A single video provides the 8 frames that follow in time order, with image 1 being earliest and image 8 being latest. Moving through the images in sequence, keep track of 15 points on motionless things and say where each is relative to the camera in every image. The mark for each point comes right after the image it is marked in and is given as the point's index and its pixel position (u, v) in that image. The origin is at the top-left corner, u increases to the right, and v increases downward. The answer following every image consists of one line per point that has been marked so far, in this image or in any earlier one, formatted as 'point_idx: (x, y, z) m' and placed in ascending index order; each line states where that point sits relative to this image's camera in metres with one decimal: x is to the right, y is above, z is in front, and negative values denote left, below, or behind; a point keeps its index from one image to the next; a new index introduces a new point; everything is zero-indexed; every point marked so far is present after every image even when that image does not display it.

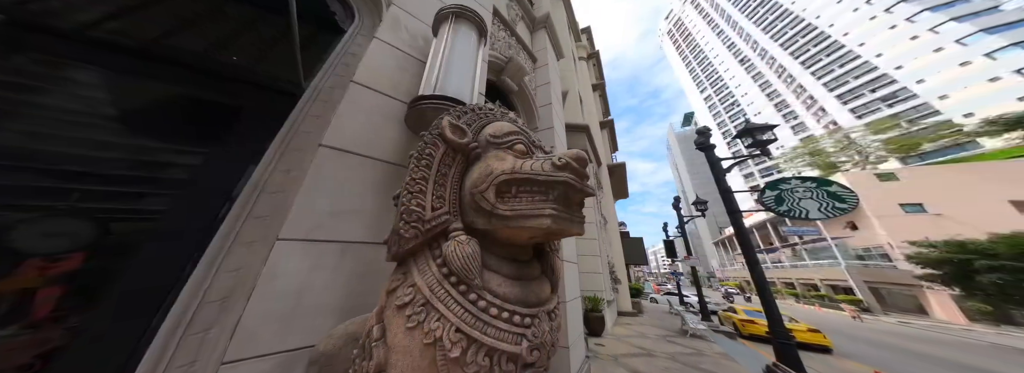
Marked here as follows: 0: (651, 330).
0: (+5.5, -5.6, +8.3) m
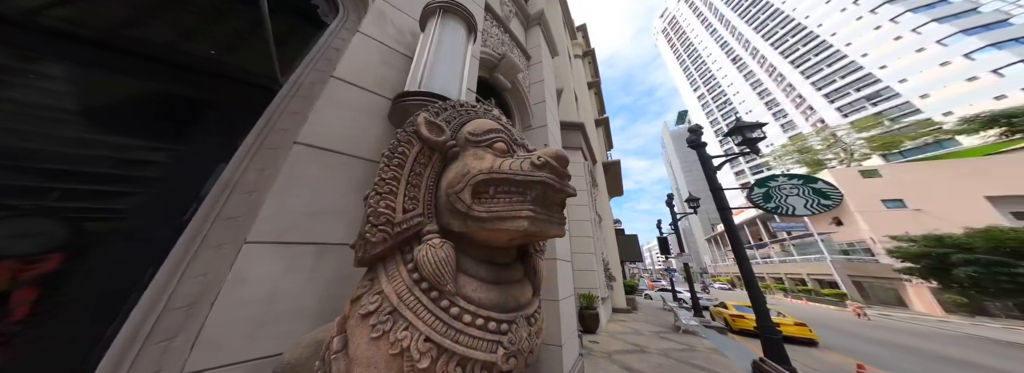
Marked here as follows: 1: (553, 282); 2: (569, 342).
0: (+5.3, -5.5, +8.5) m
1: (+0.6, -1.5, +3.3) m
2: (+0.9, -2.5, +3.5) m
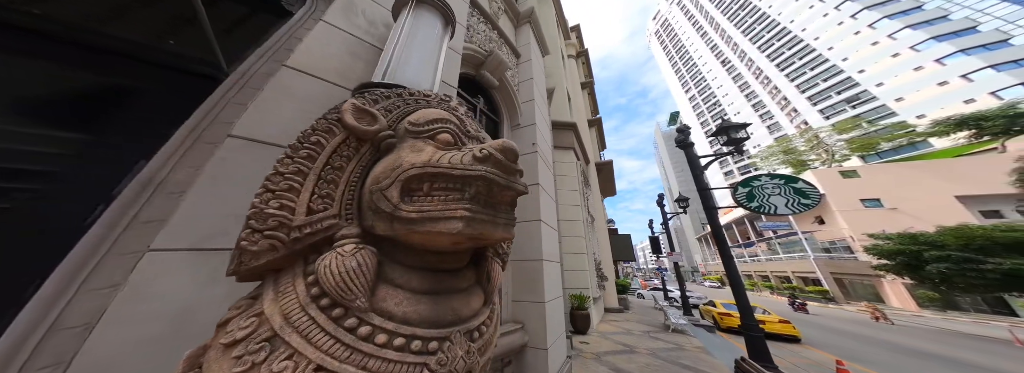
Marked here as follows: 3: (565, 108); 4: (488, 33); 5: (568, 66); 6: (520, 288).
0: (+5.0, -5.5, +8.5) m
1: (+0.4, -1.5, +3.2) m
2: (+0.7, -2.5, +3.4) m
3: (+2.7, +3.9, +10.8) m
4: (-0.5, +3.2, +4.6) m
5: (+4.0, +8.2, +14.7) m
6: (+0.1, -1.6, +3.3) m
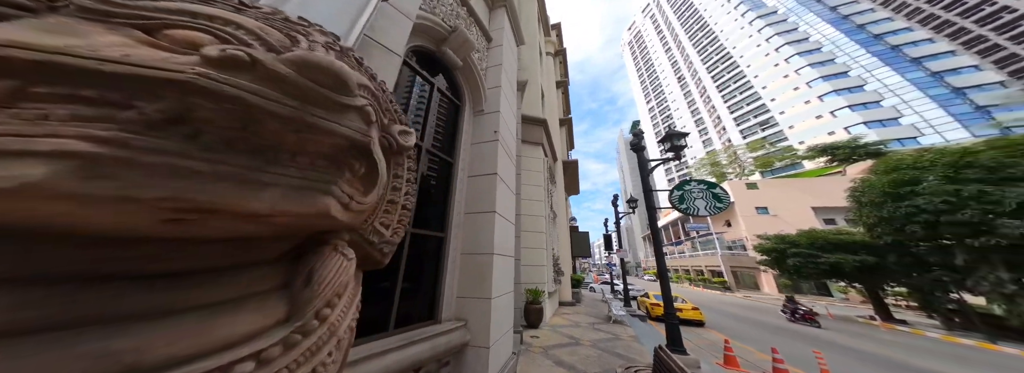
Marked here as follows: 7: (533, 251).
0: (+3.0, -5.5, +9.1) m
1: (-0.4, -1.3, +3.1) m
2: (-0.2, -2.4, +3.3) m
3: (+1.0, +4.2, +10.8) m
4: (-1.1, +3.5, +4.1) m
5: (+2.0, +8.5, +14.7) m
6: (-0.7, -1.4, +3.1) m
7: (+0.8, -2.5, +8.2) m
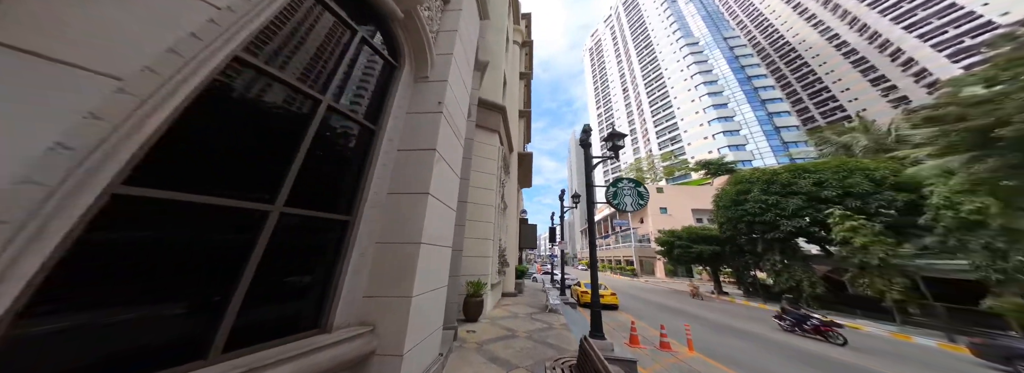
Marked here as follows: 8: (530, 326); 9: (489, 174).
0: (+0.5, -5.1, +9.3) m
1: (-1.2, -1.0, +2.5) m
2: (-1.2, -2.1, +2.8) m
3: (-1.0, +4.7, +10.2) m
4: (-1.8, +3.9, +3.2) m
5: (-0.4, +9.1, +14.1) m
6: (-1.5, -1.1, +2.5) m
7: (-1.2, -2.0, +7.8) m
8: (+0.6, -4.4, +7.1) m
9: (-0.9, +0.5, +8.5) m
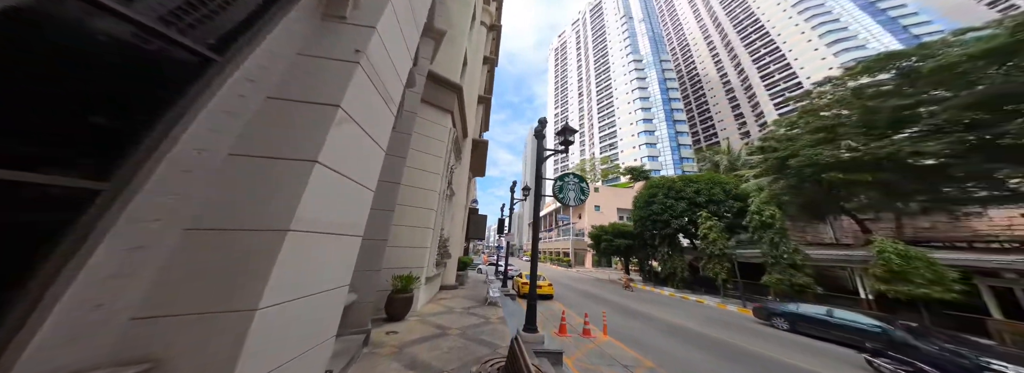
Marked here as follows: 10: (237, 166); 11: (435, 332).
0: (-2.1, -4.6, +8.7) m
1: (-2.0, -0.7, +1.6) m
2: (-2.2, -1.7, +2.0) m
3: (-2.8, +5.4, +9.0) m
4: (-2.2, +4.2, +2.1) m
5: (-2.6, +9.9, +12.8) m
6: (-2.3, -0.7, +1.6) m
7: (-3.2, -1.4, +6.8) m
8: (-1.4, -4.0, +6.6) m
9: (-2.8, +1.1, +7.5) m
10: (-2.3, +0.1, +1.8) m
11: (-2.1, -3.7, +5.6) m
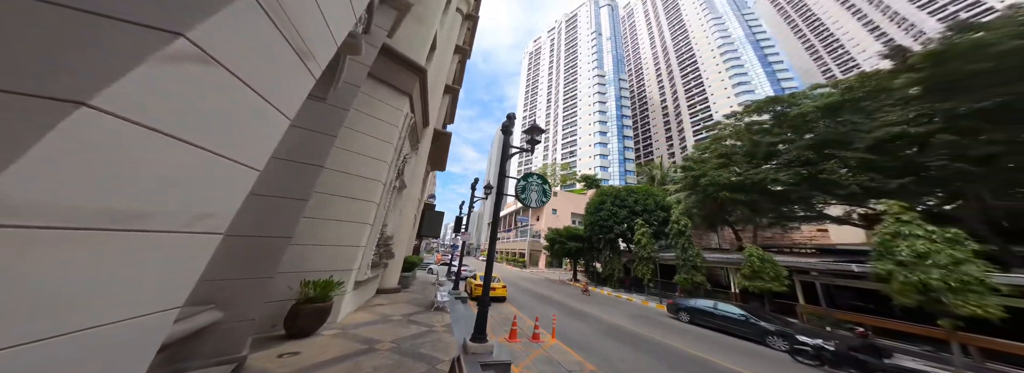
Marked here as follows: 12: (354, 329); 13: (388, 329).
0: (-4.0, -4.2, +7.5) m
1: (-2.3, -0.4, +0.5) m
2: (-2.6, -1.4, +0.8) m
3: (-3.8, +5.8, +7.7) m
4: (-2.2, +4.6, +0.9) m
5: (-3.9, +10.3, +11.5) m
6: (-2.6, -0.4, +0.4) m
7: (-4.4, -0.9, +5.4) m
8: (-2.9, -3.7, +5.5) m
9: (-3.9, +1.5, +6.2) m
10: (-2.6, +0.5, +0.6) m
11: (-3.3, -3.3, +4.4) m
12: (-4.0, -3.5, +5.3) m
13: (-3.3, -3.7, +5.5) m
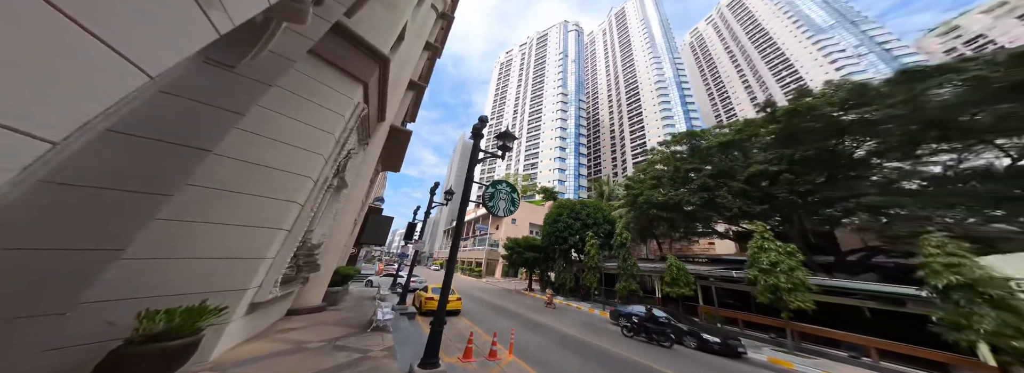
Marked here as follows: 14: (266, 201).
0: (-5.1, -3.8, +5.8) m
1: (-2.0, +0.1, -0.6) m
2: (-2.4, -0.9, -0.4) m
3: (-4.4, +6.1, +6.5) m
4: (-1.7, +5.0, +0.1) m
5: (-5.0, +10.5, +10.4) m
6: (-2.3, +0.1, -0.7) m
7: (-5.0, -0.5, +3.9) m
8: (-3.6, -3.3, +4.0) m
9: (-4.5, +1.9, +4.8) m
10: (-2.2, +1.0, -0.5) m
11: (-3.9, -2.9, +2.9) m
12: (-4.8, -3.1, +3.6) m
13: (-4.1, -3.3, +4.0) m
14: (-4.9, +0.3, +3.9) m
